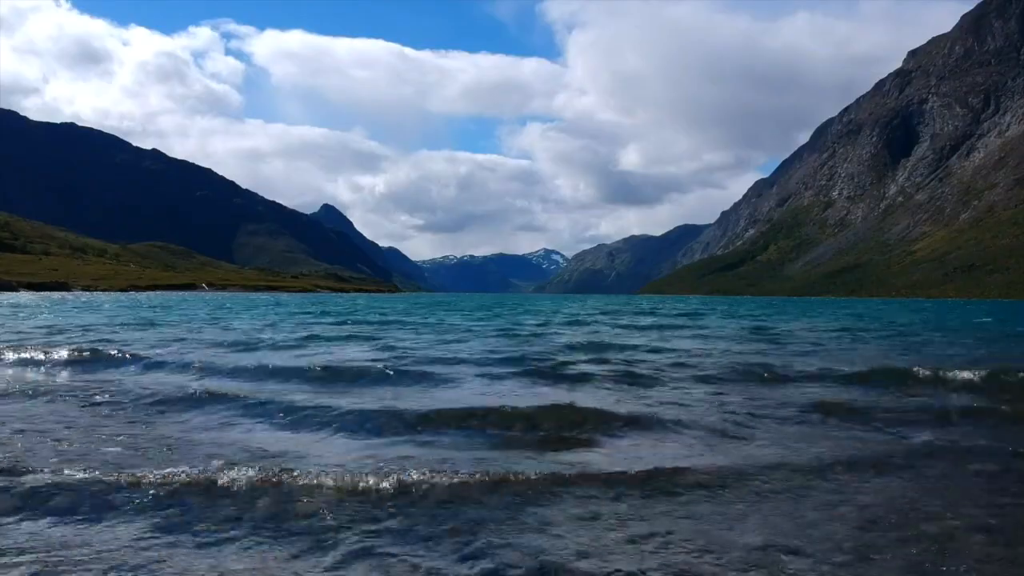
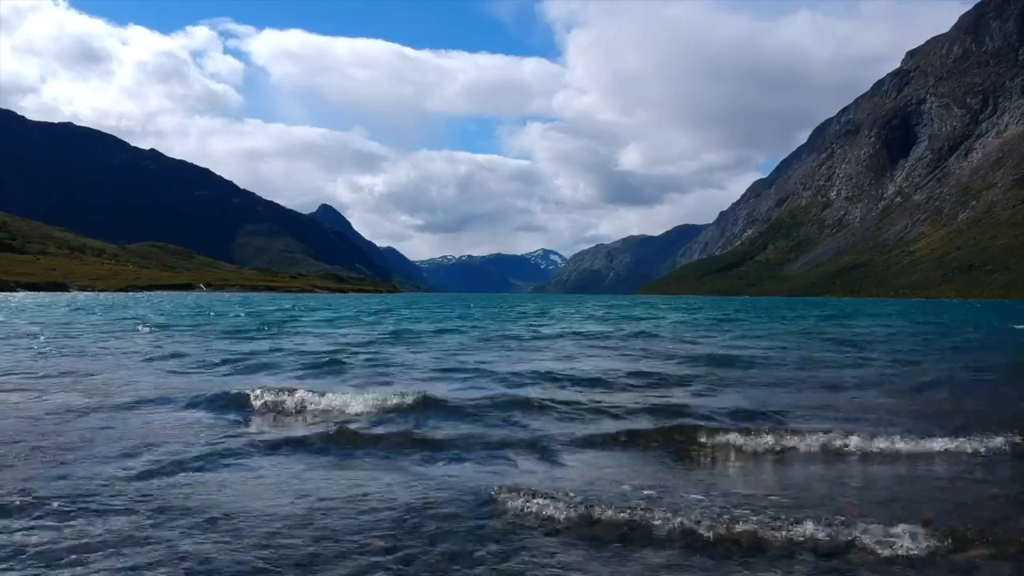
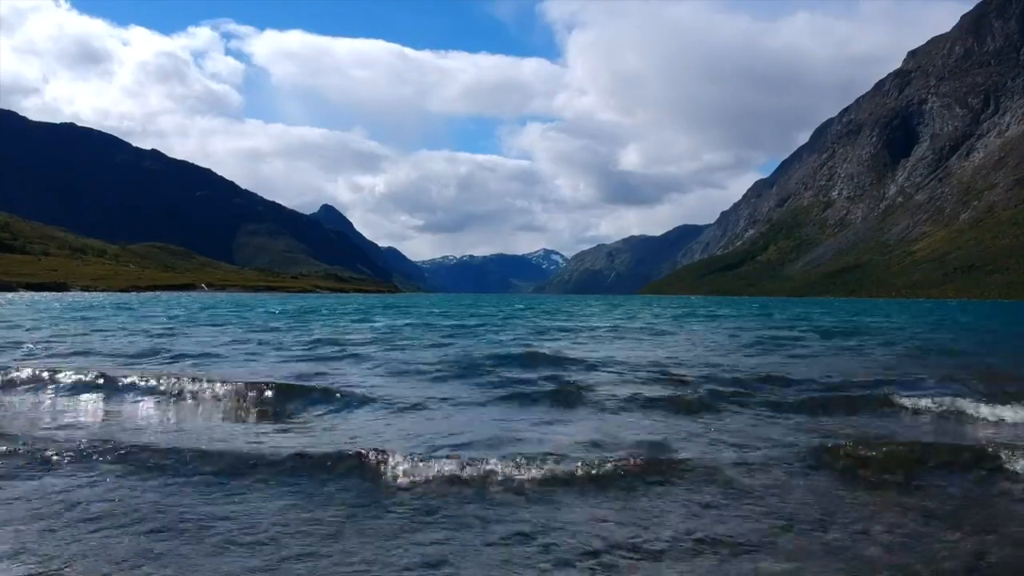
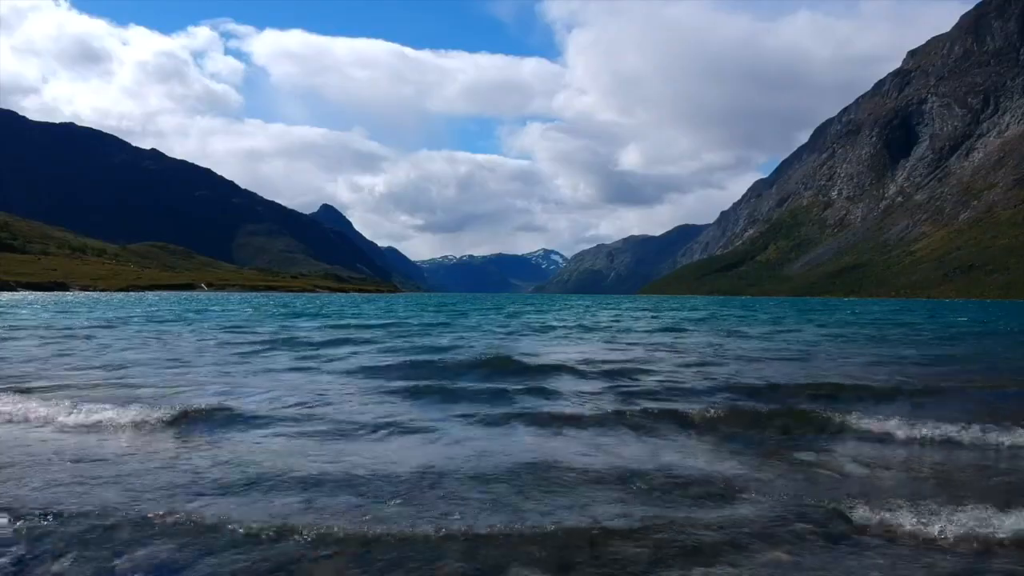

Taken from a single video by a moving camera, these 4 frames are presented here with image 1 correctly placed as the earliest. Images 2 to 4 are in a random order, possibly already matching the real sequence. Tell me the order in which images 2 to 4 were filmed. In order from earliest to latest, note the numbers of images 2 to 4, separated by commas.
3, 4, 2
